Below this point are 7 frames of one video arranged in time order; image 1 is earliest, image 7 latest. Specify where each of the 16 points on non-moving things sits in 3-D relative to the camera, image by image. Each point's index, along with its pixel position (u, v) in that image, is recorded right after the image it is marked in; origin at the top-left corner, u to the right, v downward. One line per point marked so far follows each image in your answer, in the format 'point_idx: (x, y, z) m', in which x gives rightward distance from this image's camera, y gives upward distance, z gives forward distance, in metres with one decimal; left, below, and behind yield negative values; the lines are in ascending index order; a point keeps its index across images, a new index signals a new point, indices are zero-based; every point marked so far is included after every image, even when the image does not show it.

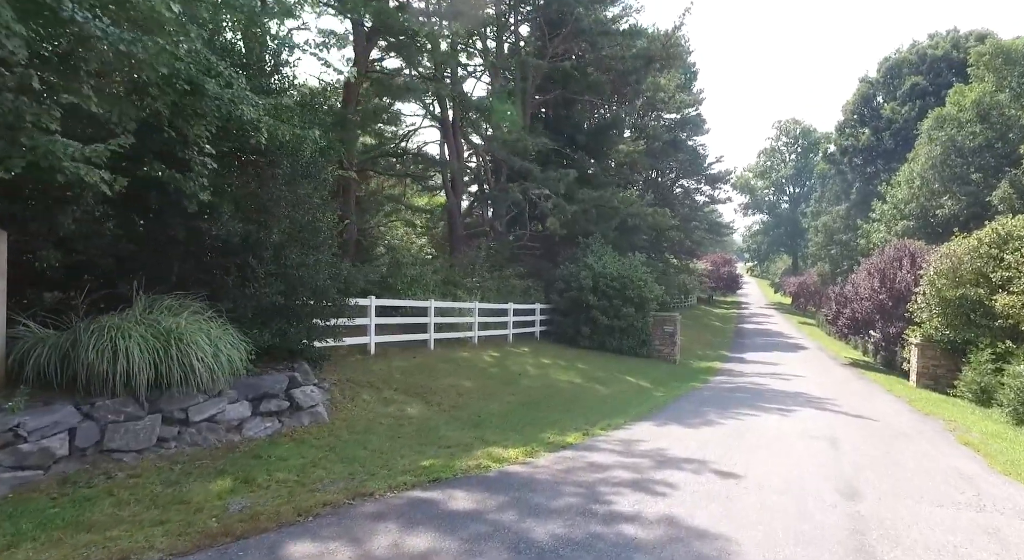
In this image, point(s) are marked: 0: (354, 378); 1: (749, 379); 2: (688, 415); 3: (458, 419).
0: (-2.5, -1.6, +9.7) m
1: (+6.6, -2.8, +17.1) m
2: (+2.8, -2.2, +9.8) m
3: (-0.7, -1.9, +8.3) m
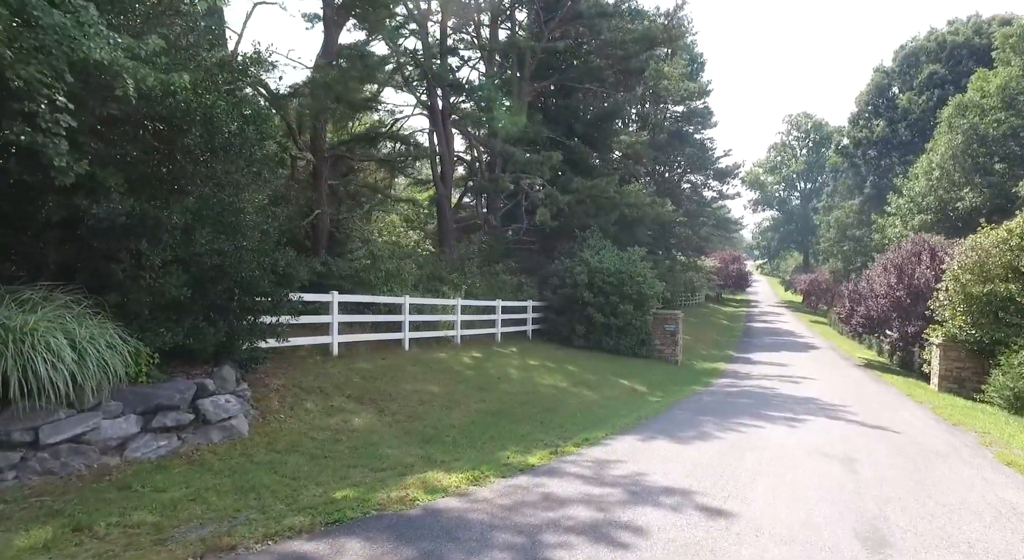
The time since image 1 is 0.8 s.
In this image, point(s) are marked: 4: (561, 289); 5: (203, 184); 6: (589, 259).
0: (-3.0, -1.5, +8.6) m
1: (+6.3, -2.6, +15.8) m
2: (+2.4, -2.1, +8.6) m
3: (-1.2, -1.8, +7.2) m
4: (+1.5, -0.3, +19.2) m
5: (-3.2, +1.0, +6.4) m
6: (+2.4, +0.7, +19.2) m
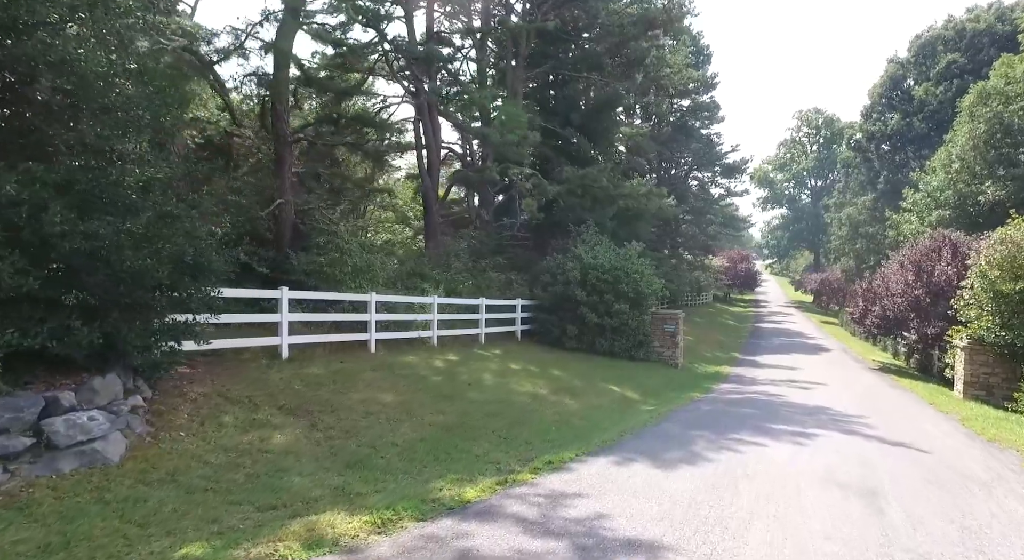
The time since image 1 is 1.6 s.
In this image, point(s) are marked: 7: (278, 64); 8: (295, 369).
0: (-3.5, -1.4, +7.4) m
1: (+5.9, -2.6, +14.5) m
2: (+1.9, -2.0, +7.3) m
3: (-1.7, -1.7, +5.9) m
4: (+1.2, -0.2, +17.9) m
5: (-3.8, +1.1, +5.2) m
6: (+2.0, +0.8, +18.0) m
7: (-4.8, +4.4, +12.5) m
8: (-3.3, -1.3, +9.3) m
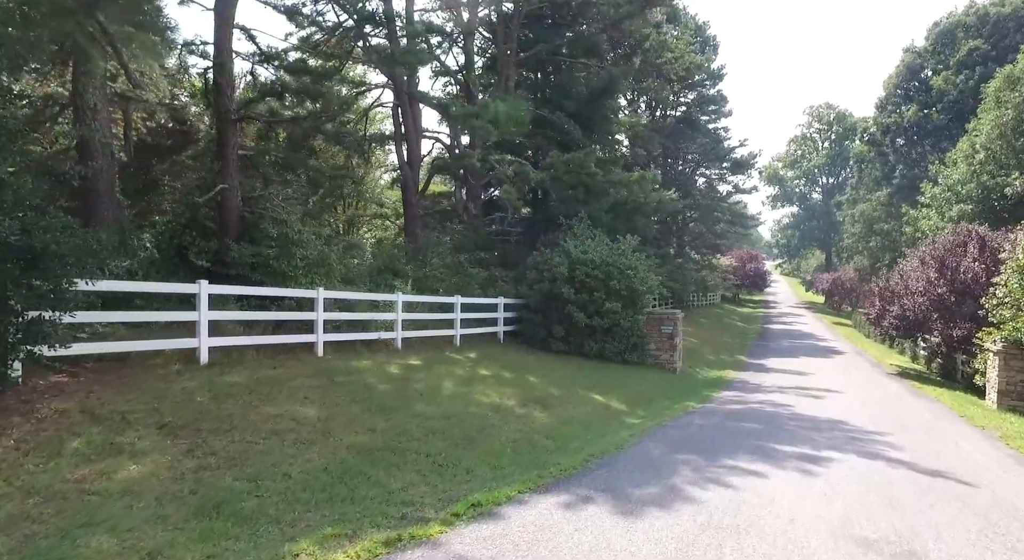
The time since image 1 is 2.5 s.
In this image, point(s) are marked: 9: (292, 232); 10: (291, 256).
0: (-4.1, -1.2, +6.0) m
1: (+5.4, -2.5, +12.9) m
2: (+1.3, -1.9, +5.8) m
3: (-2.4, -1.6, +4.5) m
4: (+0.7, -0.1, +16.4) m
5: (-4.4, +1.2, +3.8) m
6: (+1.6, +0.9, +16.5) m
7: (-5.3, +4.5, +11.1) m
8: (-3.9, -1.2, +7.8) m
9: (-4.1, +0.9, +11.5) m
10: (-4.1, +0.4, +11.2) m
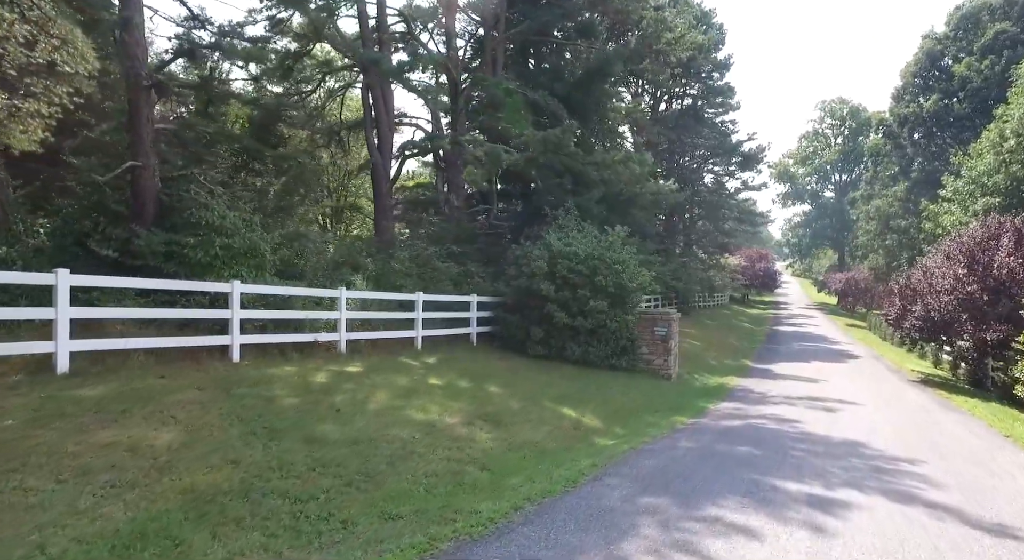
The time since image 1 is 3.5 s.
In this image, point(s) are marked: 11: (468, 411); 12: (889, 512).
0: (-4.9, -1.1, +4.4) m
1: (+4.7, -2.4, +11.1) m
2: (+0.5, -1.7, +4.1) m
3: (-3.2, -1.5, +2.8) m
4: (+0.1, 0.0, +14.7) m
5: (-5.2, +1.4, +2.2) m
6: (+1.0, +1.0, +14.7) m
7: (-6.0, +4.7, +9.5) m
8: (-4.6, -1.1, +6.2) m
9: (-4.8, +1.0, +9.9) m
10: (-4.8, +0.6, +9.6) m
11: (-0.6, -1.7, +8.2) m
12: (+3.2, -2.0, +5.2) m
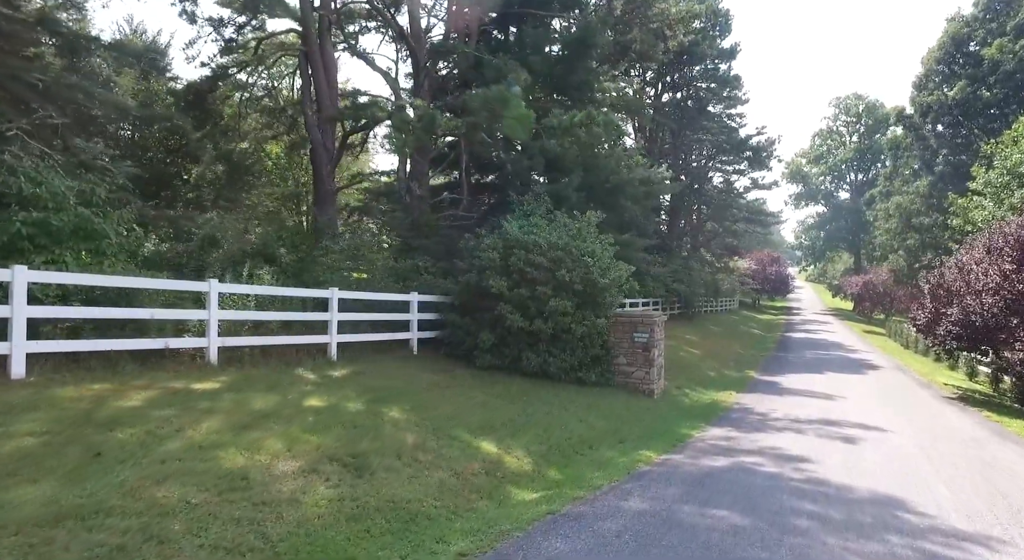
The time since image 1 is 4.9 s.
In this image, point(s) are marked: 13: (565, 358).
0: (-6.1, -0.9, +2.0) m
1: (+3.6, -2.2, +8.6) m
2: (-0.7, -1.5, +1.6) m
3: (-4.4, -1.2, +0.4) m
4: (-0.9, +0.1, +12.2) m
5: (-6.5, +1.6, -0.2) m
6: (0.0, +1.1, +12.3) m
7: (-7.1, +4.8, +7.2) m
8: (-5.8, -0.9, +3.8) m
9: (-5.9, +1.2, +7.5) m
10: (-5.9, +0.7, +7.2) m
11: (-1.7, -1.6, +5.7) m
12: (+2.0, -1.8, +2.6) m
13: (+1.0, -1.4, +11.5) m
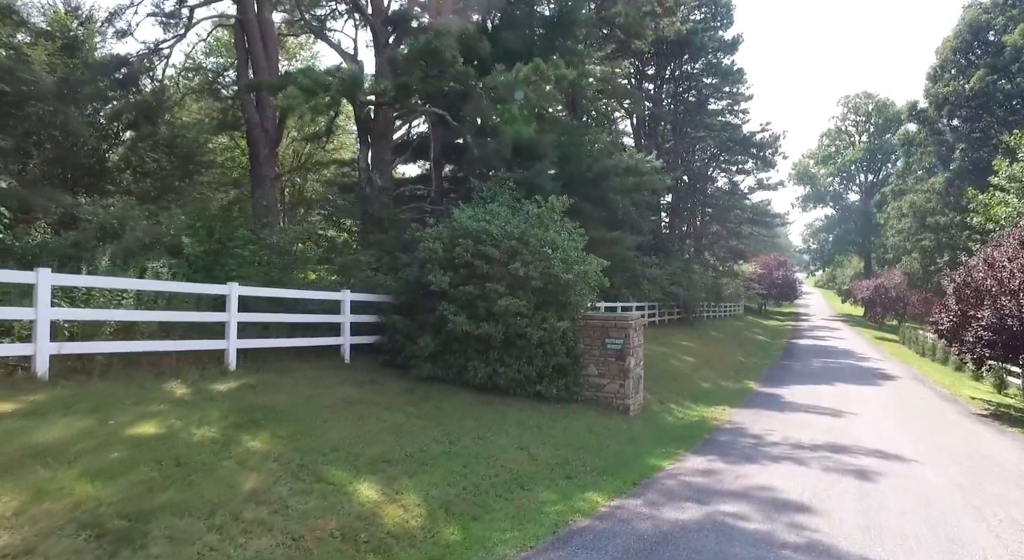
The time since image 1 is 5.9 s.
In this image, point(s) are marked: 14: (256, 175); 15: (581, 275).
0: (-7.0, -0.7, +0.2) m
1: (+2.7, -2.1, +6.7) m
2: (-1.7, -1.3, -0.3) m
3: (-5.4, -1.0, -1.4) m
4: (-1.8, +0.2, +10.4) m
5: (-7.5, +1.8, -1.9) m
6: (-0.9, +1.1, +10.4) m
7: (-8.0, +5.0, +5.5) m
8: (-6.8, -0.7, +2.1) m
9: (-6.8, +1.3, +5.8) m
10: (-6.8, +0.9, +5.5) m
11: (-2.6, -1.4, +3.9) m
12: (+1.0, -1.6, +0.8) m
13: (+0.2, -1.4, +9.6) m
14: (-5.5, +2.3, +13.1) m
15: (+1.1, +0.1, +10.0) m
